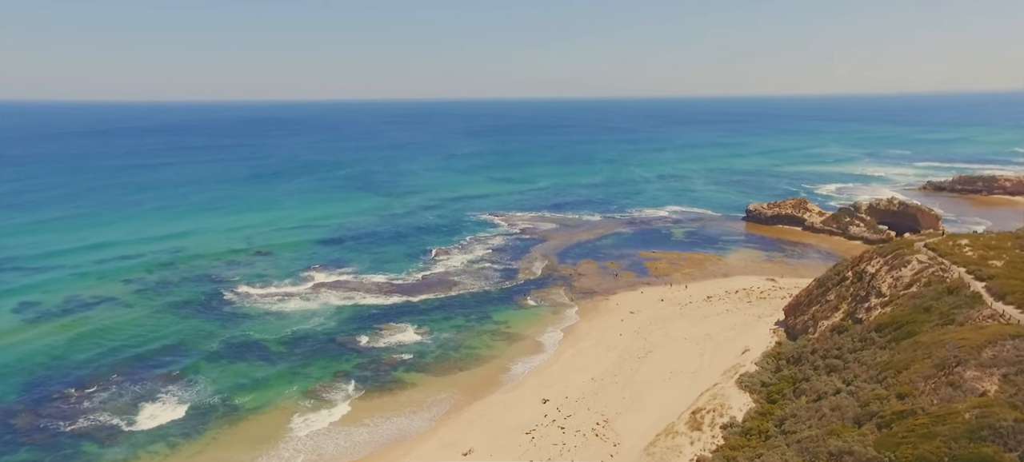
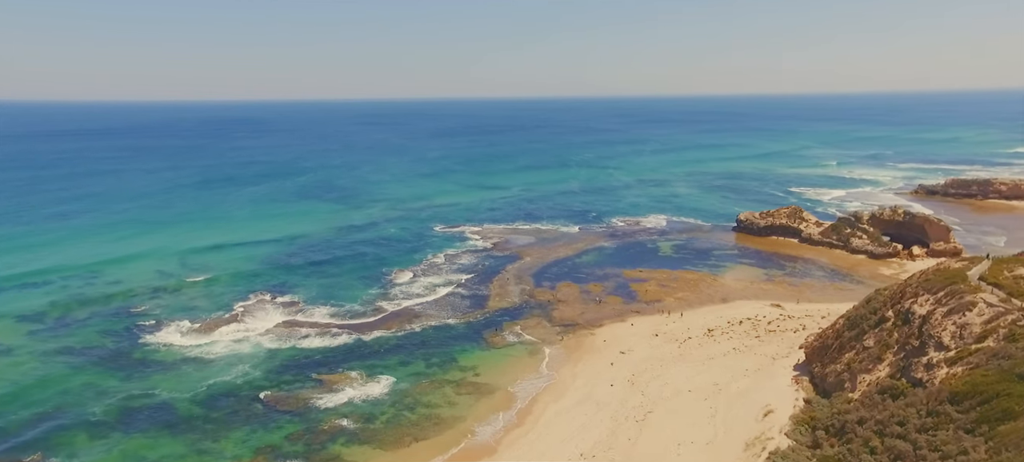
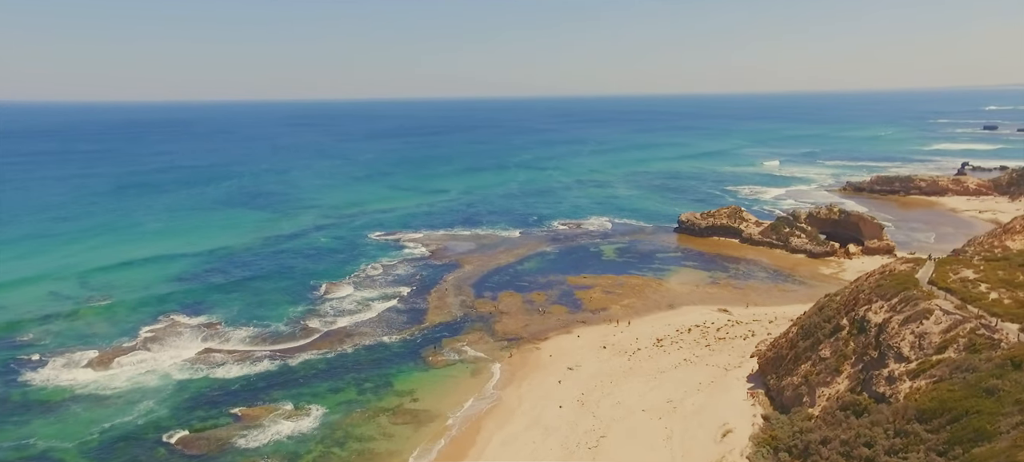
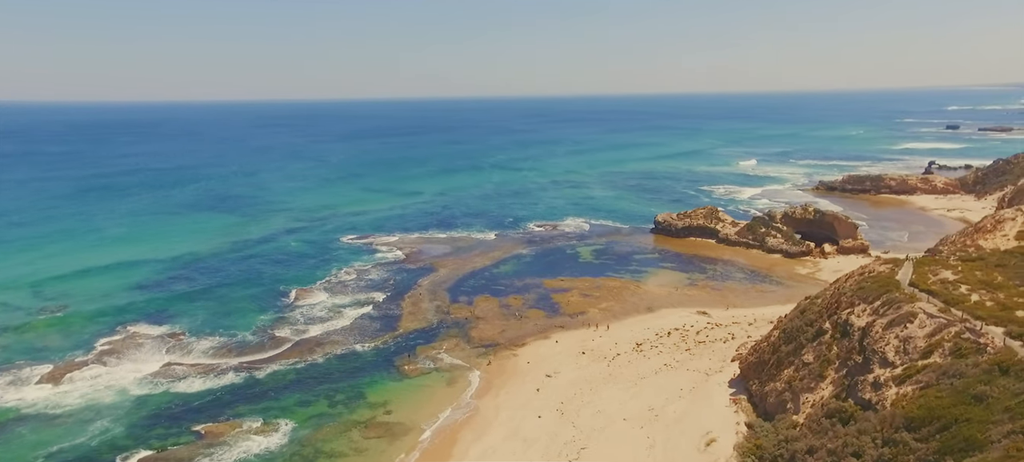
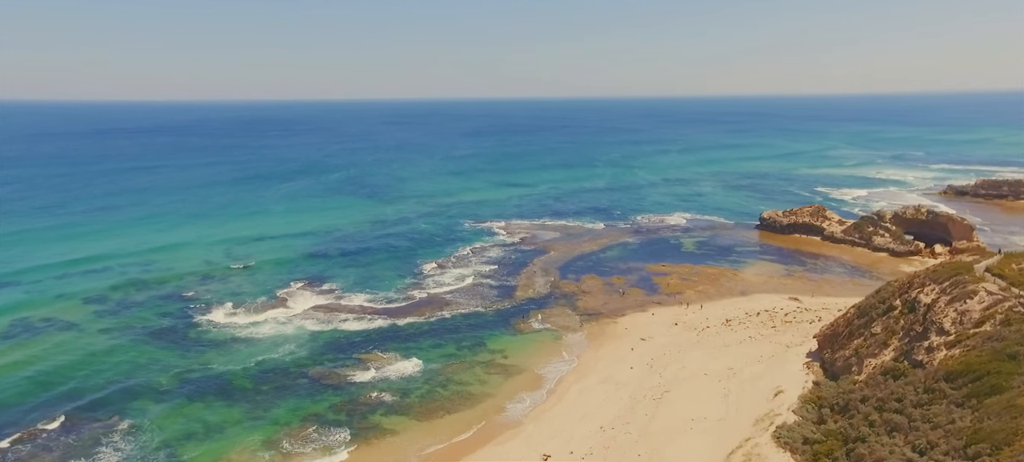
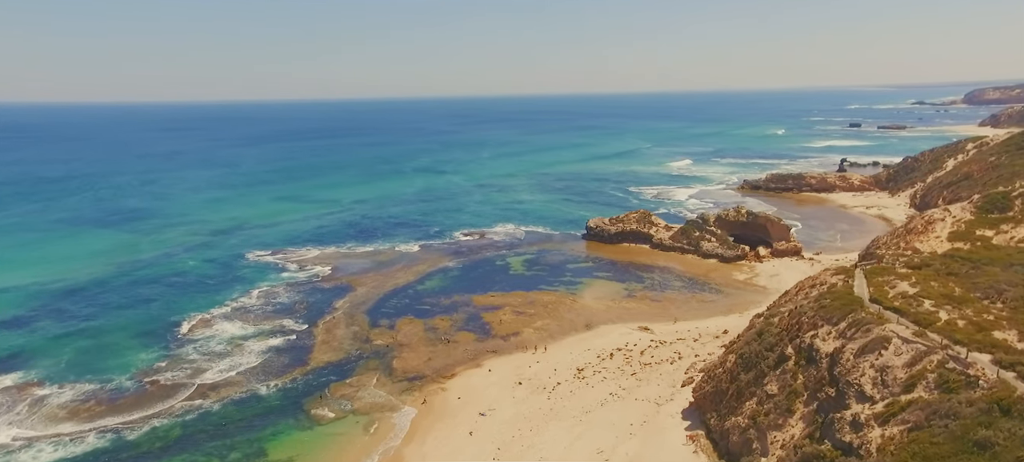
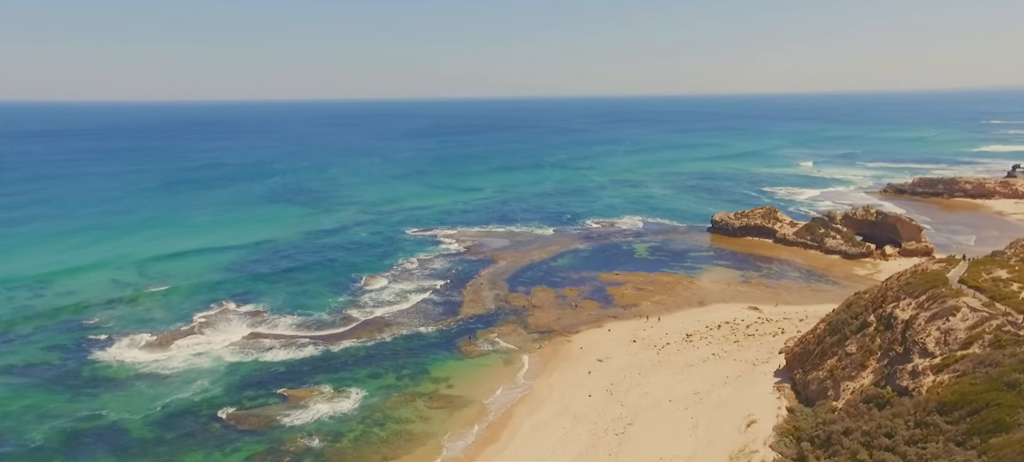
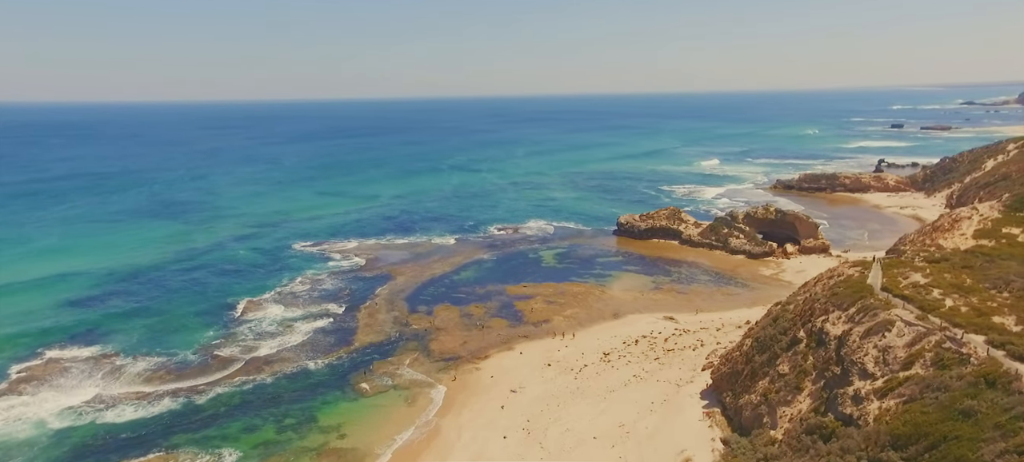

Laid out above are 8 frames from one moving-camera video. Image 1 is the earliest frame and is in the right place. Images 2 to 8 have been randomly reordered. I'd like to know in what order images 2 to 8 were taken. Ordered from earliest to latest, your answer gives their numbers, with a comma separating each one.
5, 2, 7, 3, 4, 8, 6
